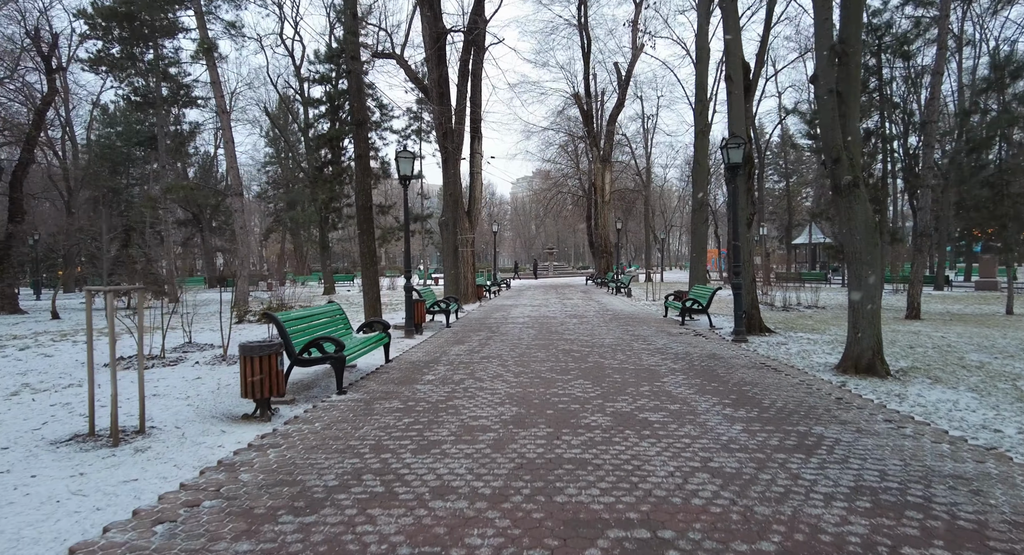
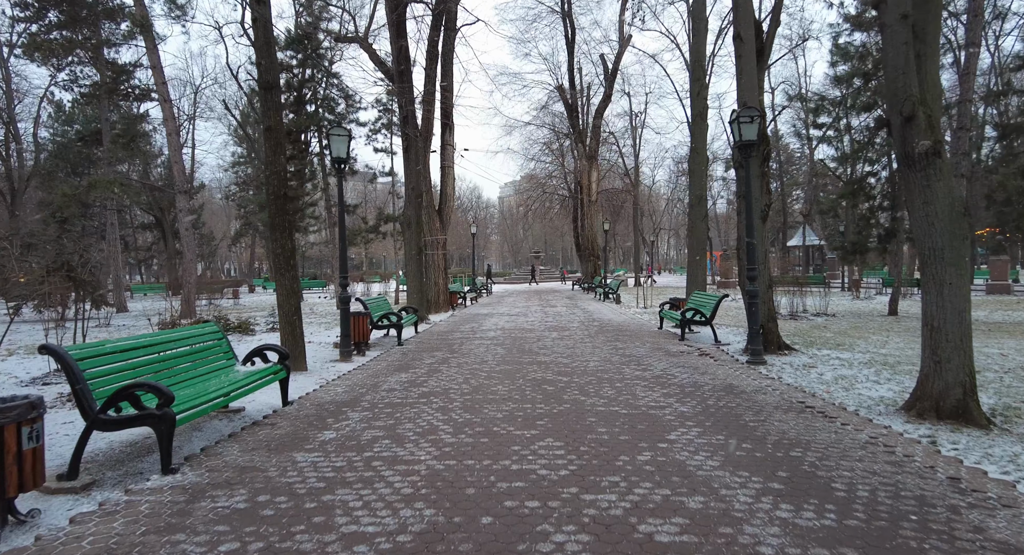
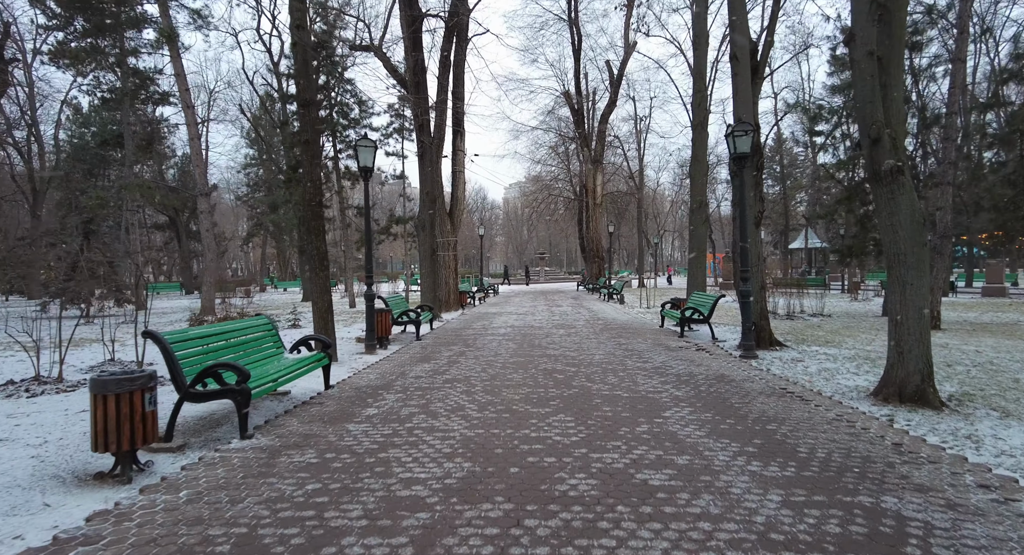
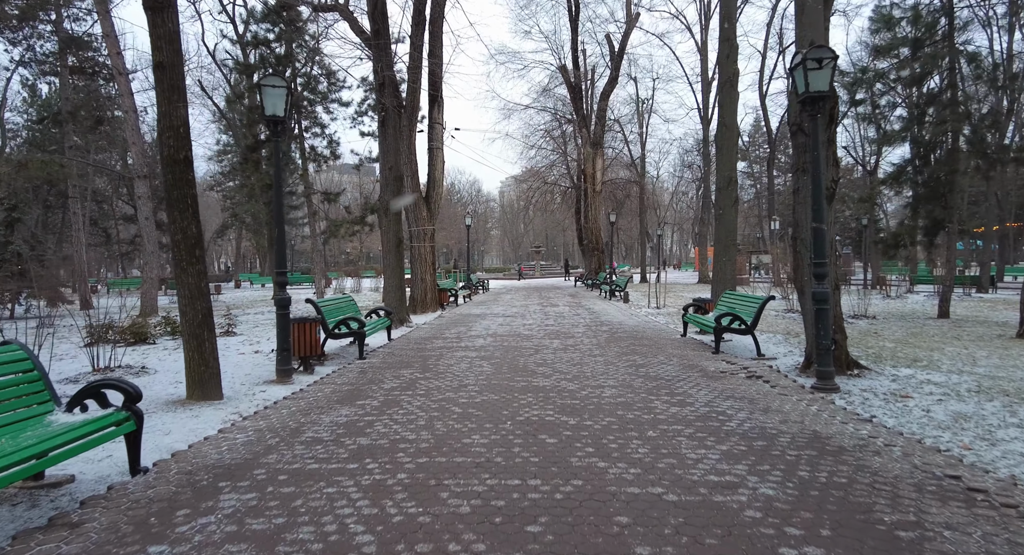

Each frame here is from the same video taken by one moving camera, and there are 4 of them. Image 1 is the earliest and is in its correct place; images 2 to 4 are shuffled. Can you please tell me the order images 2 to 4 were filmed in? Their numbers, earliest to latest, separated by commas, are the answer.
3, 2, 4
